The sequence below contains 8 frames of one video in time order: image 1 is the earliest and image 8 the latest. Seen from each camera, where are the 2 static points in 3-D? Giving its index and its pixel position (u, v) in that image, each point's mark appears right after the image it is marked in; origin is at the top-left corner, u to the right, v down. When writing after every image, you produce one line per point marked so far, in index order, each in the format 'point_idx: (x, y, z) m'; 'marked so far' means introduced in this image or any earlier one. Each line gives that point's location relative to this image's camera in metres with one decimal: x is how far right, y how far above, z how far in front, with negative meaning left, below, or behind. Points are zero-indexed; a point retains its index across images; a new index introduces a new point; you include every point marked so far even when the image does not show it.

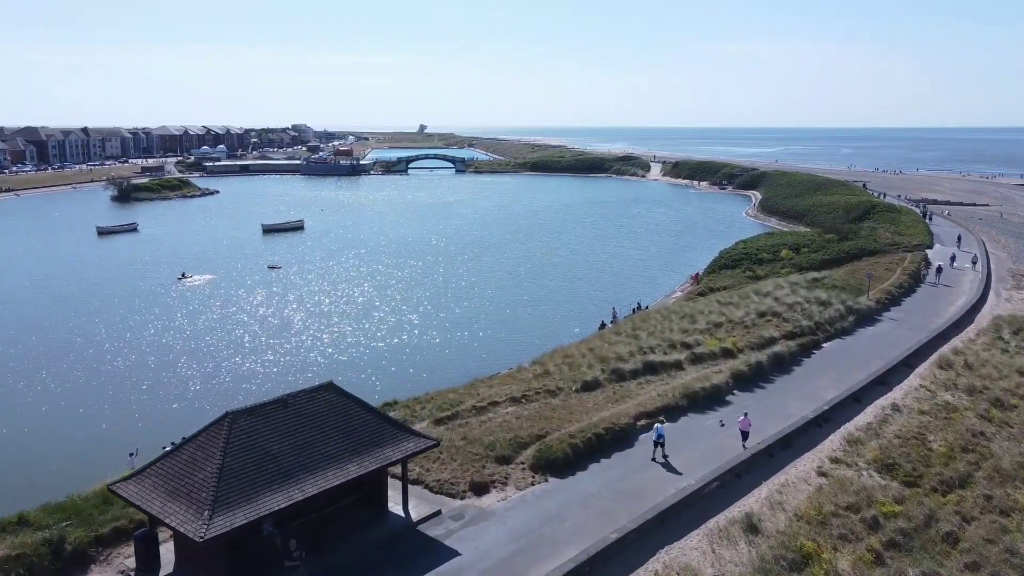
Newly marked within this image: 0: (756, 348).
0: (+5.7, -1.4, +18.3) m
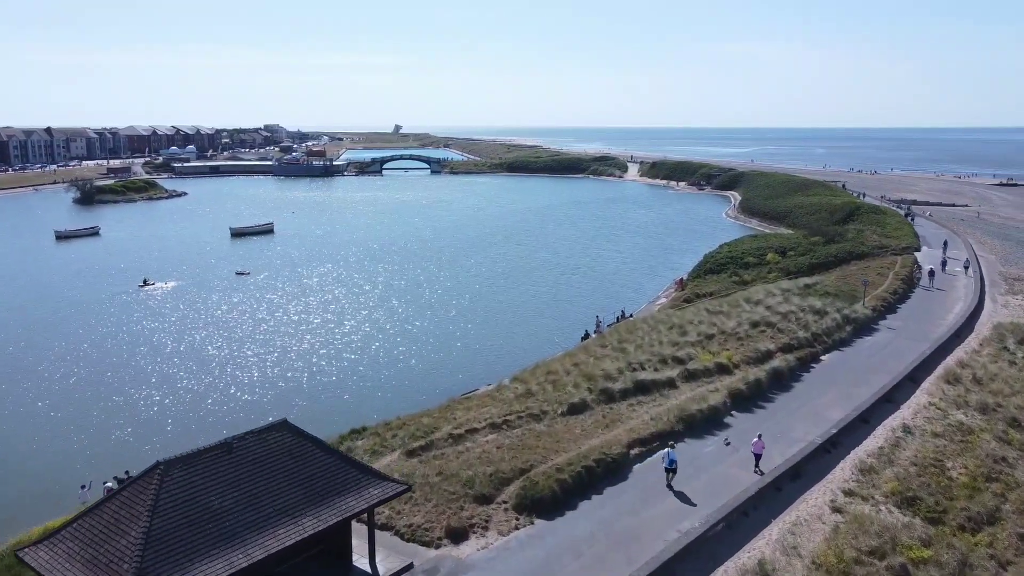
0: (+5.3, -1.7, +17.2) m
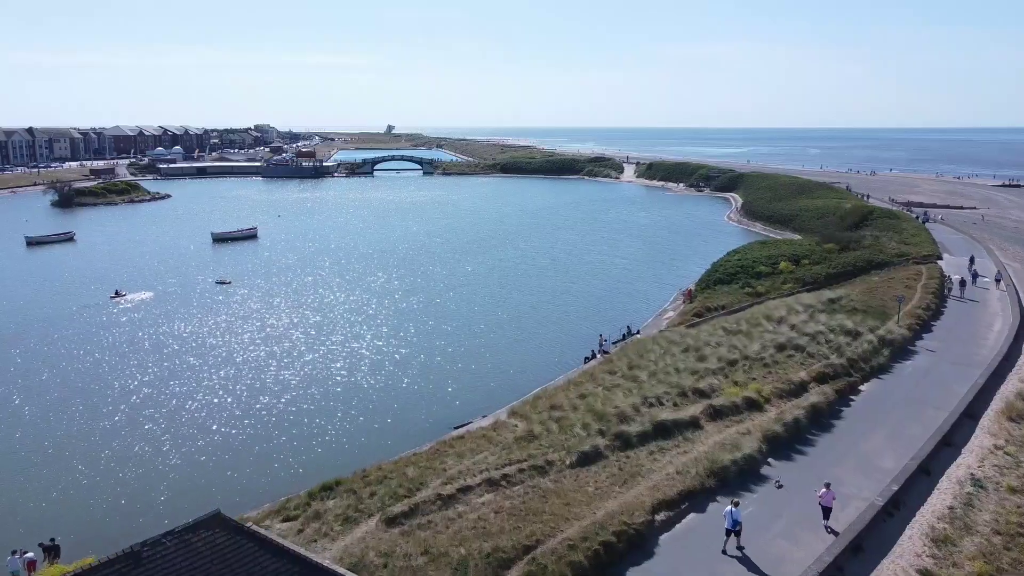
0: (+5.2, -2.1, +15.0) m
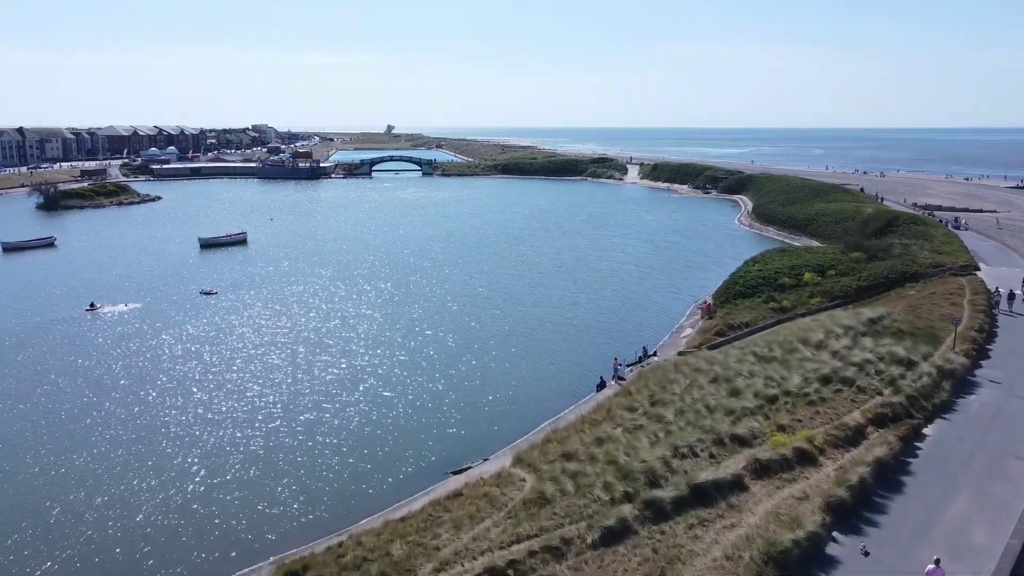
0: (+5.3, -2.6, +12.7) m
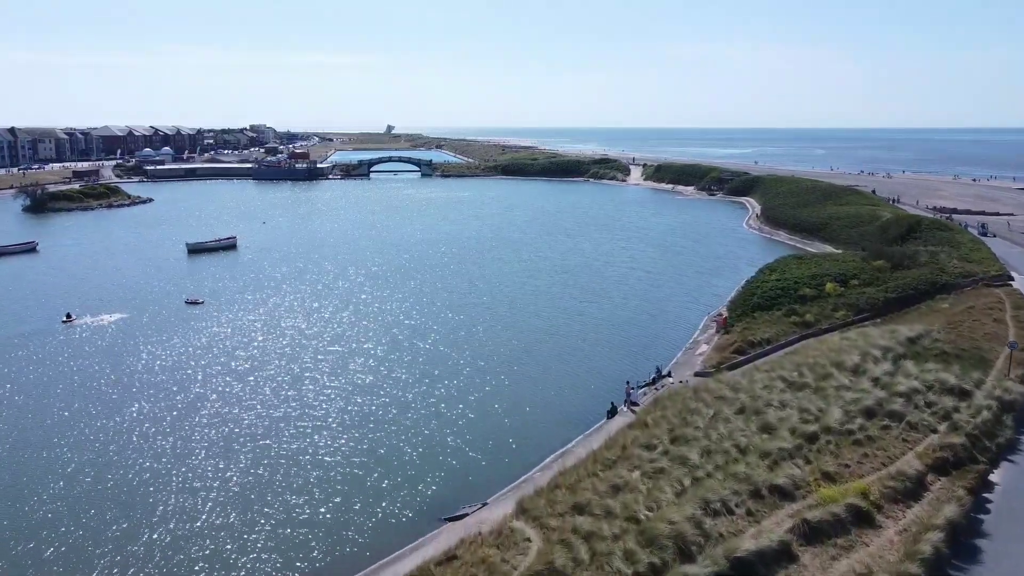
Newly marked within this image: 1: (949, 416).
0: (+5.4, -3.0, +10.9) m
1: (+7.6, -2.2, +13.6) m
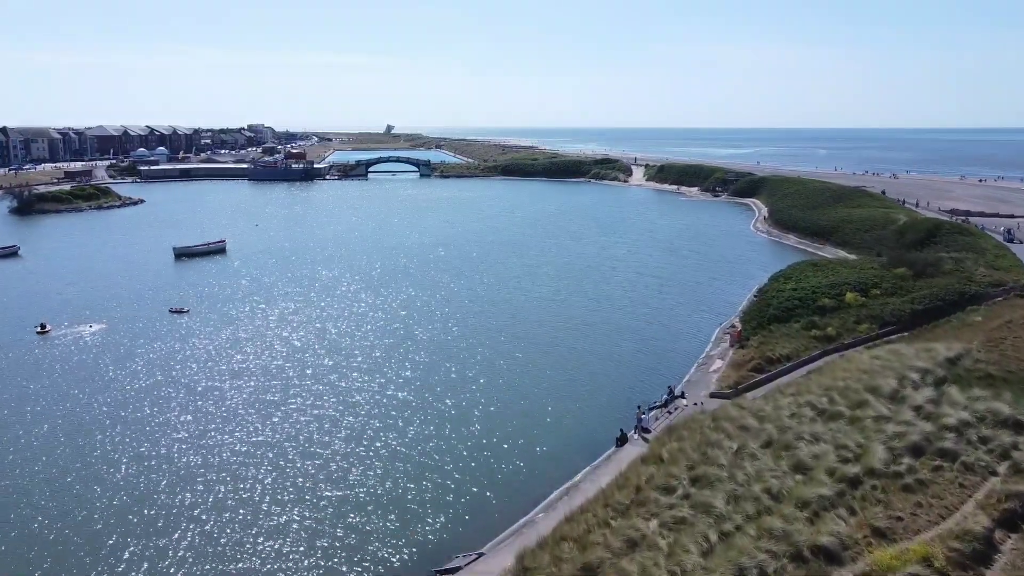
0: (+5.4, -3.3, +9.2) m
1: (+7.6, -2.5, +11.9) m
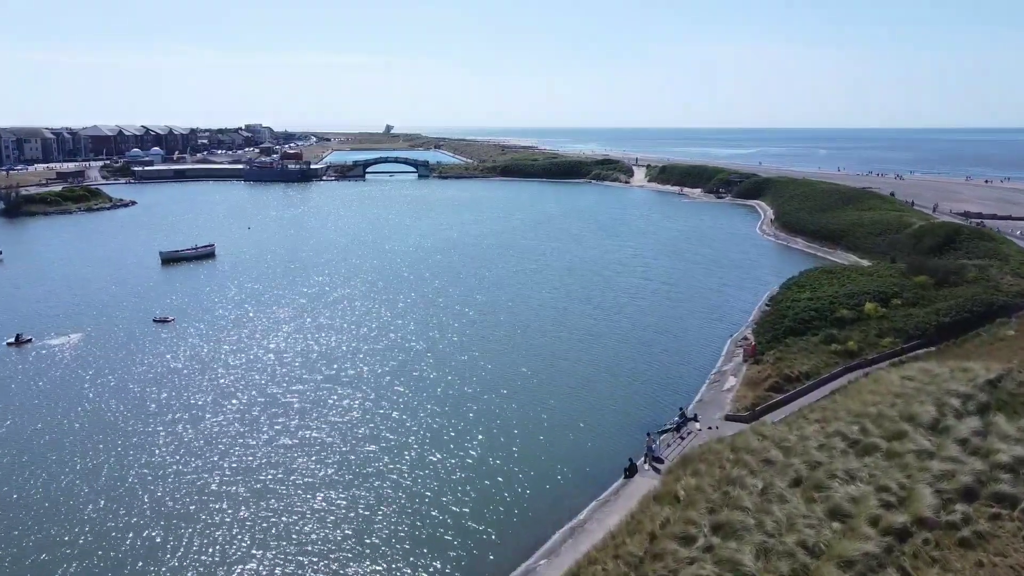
0: (+5.3, -3.6, +7.7) m
1: (+7.6, -2.9, +10.5) m
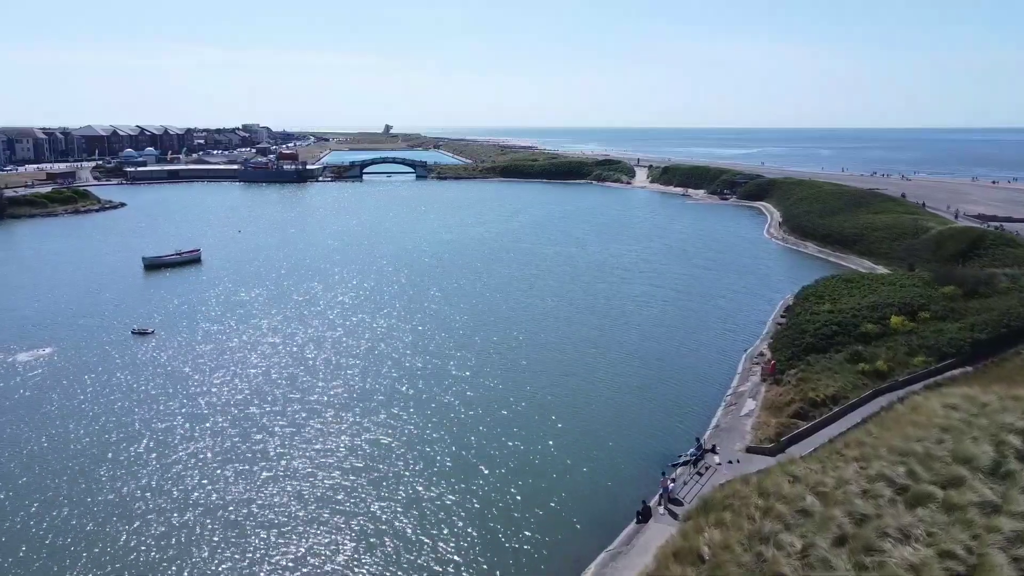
0: (+5.3, -4.0, +6.0) m
1: (+7.5, -3.2, +8.7) m
